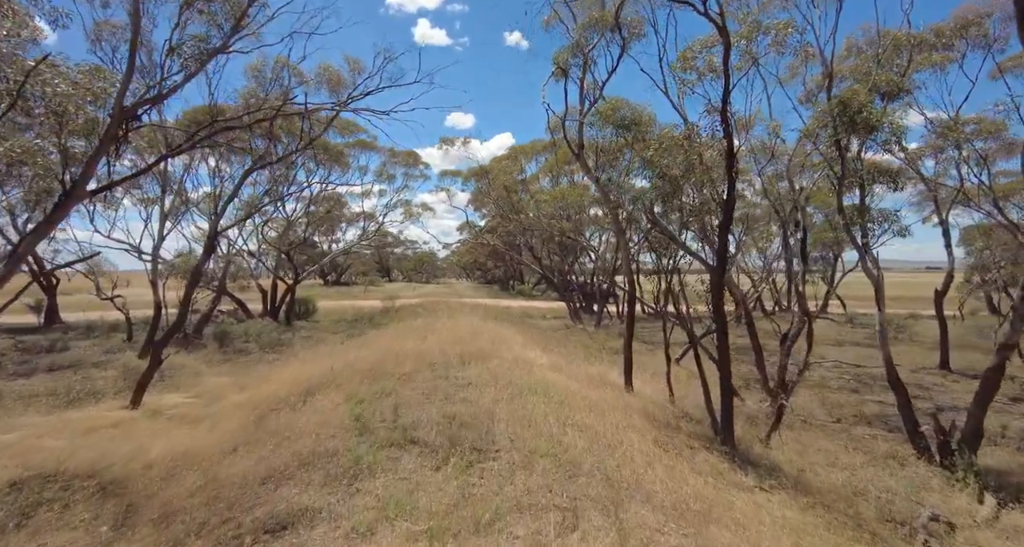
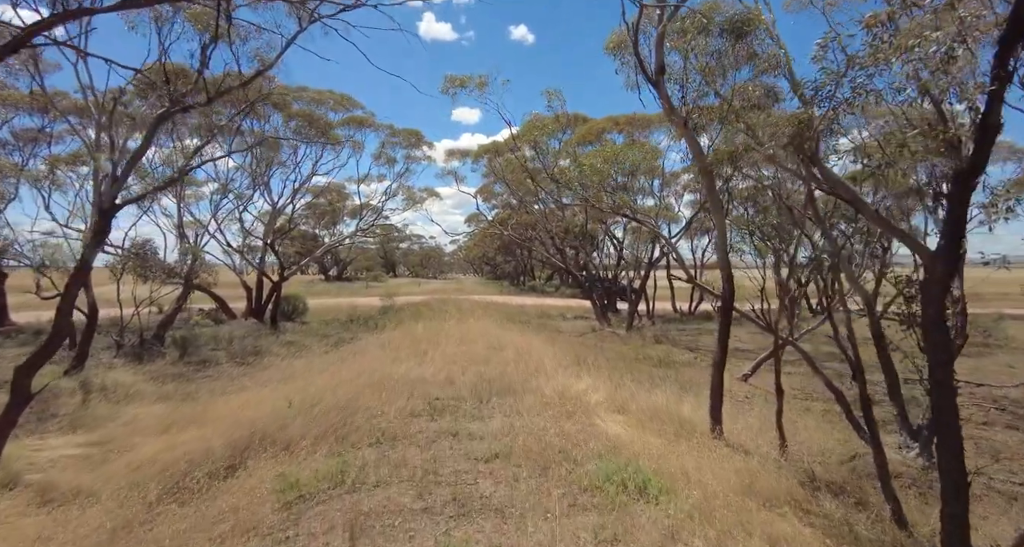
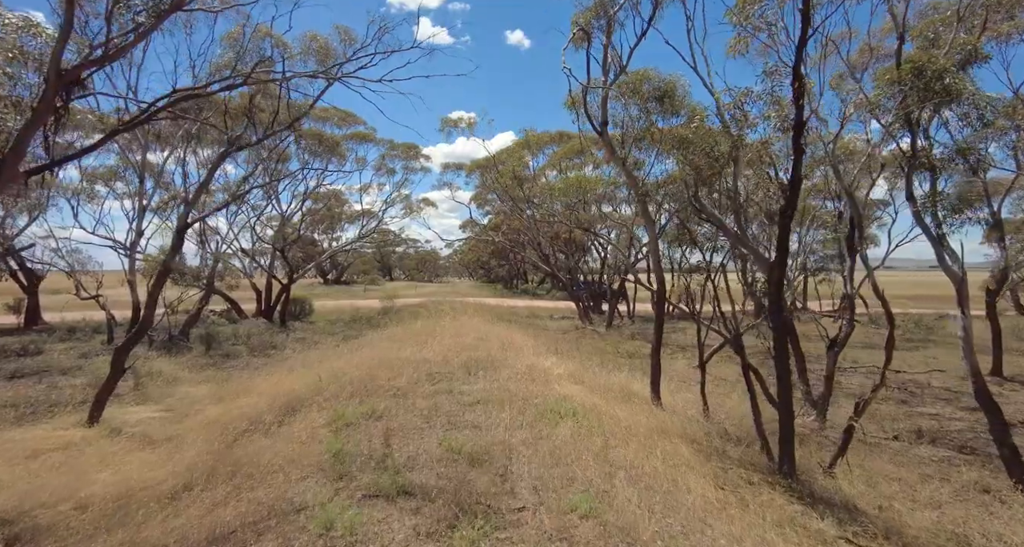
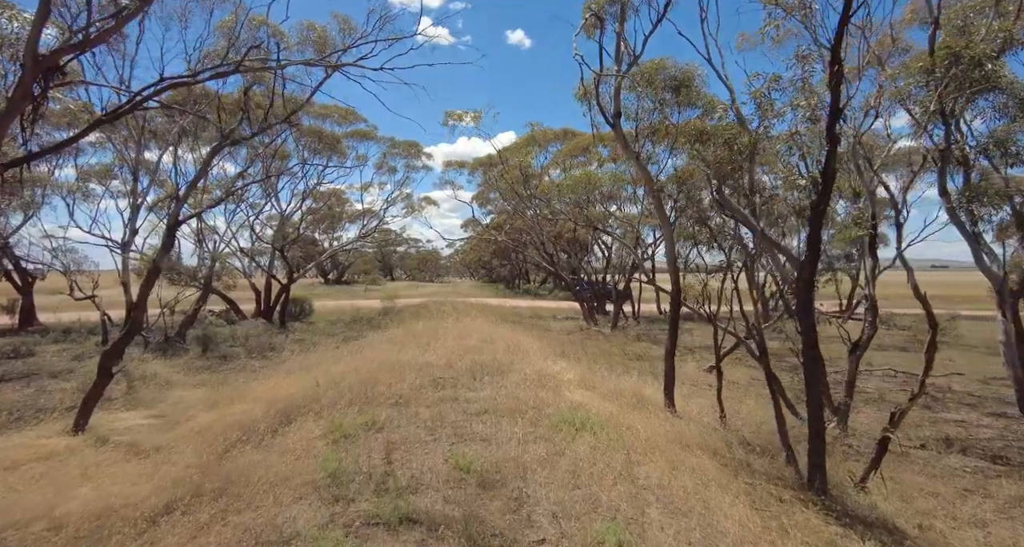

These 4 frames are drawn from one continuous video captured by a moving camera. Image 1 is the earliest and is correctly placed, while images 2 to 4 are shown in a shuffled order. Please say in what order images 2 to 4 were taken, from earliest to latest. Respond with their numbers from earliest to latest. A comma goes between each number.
3, 4, 2
